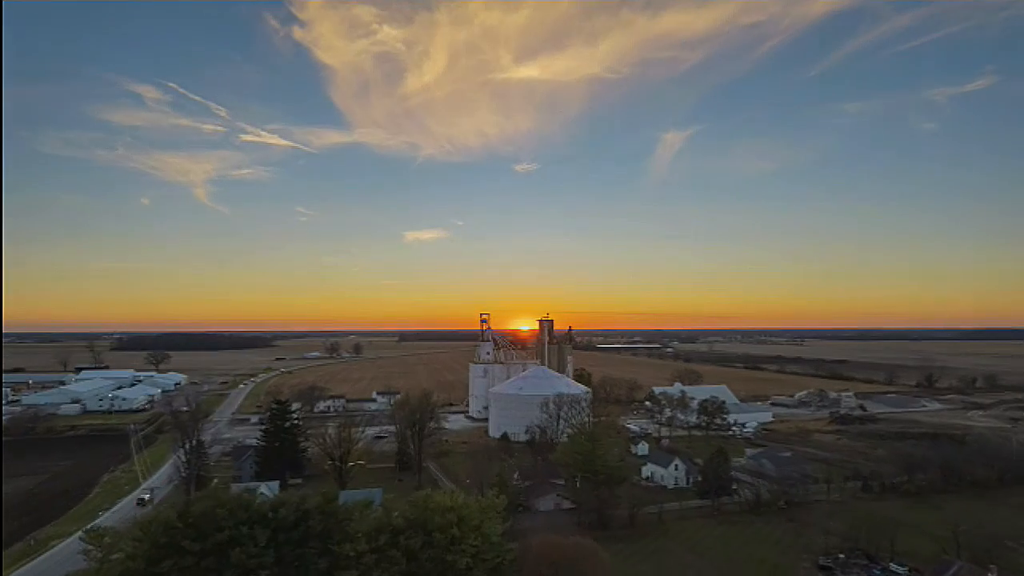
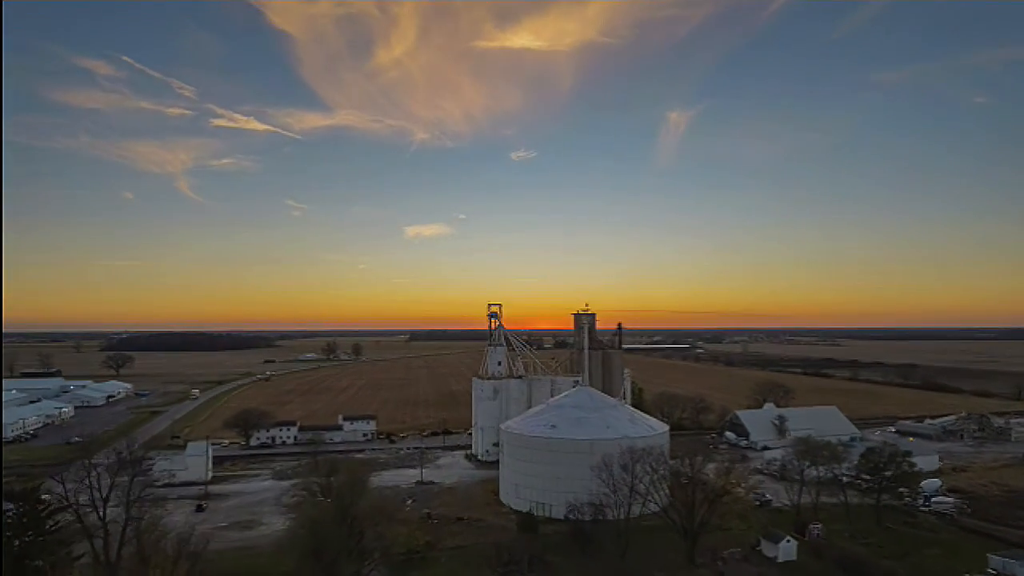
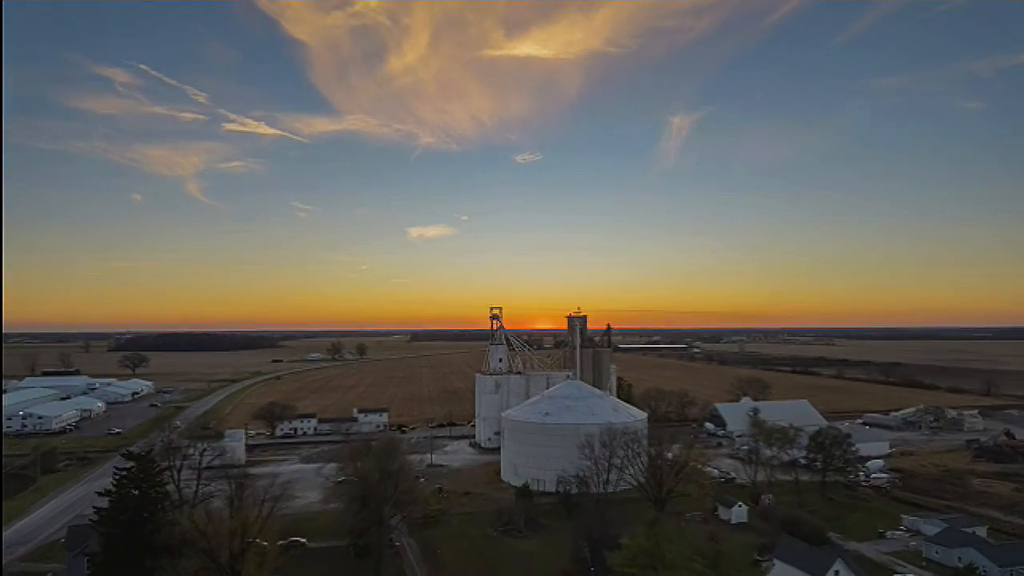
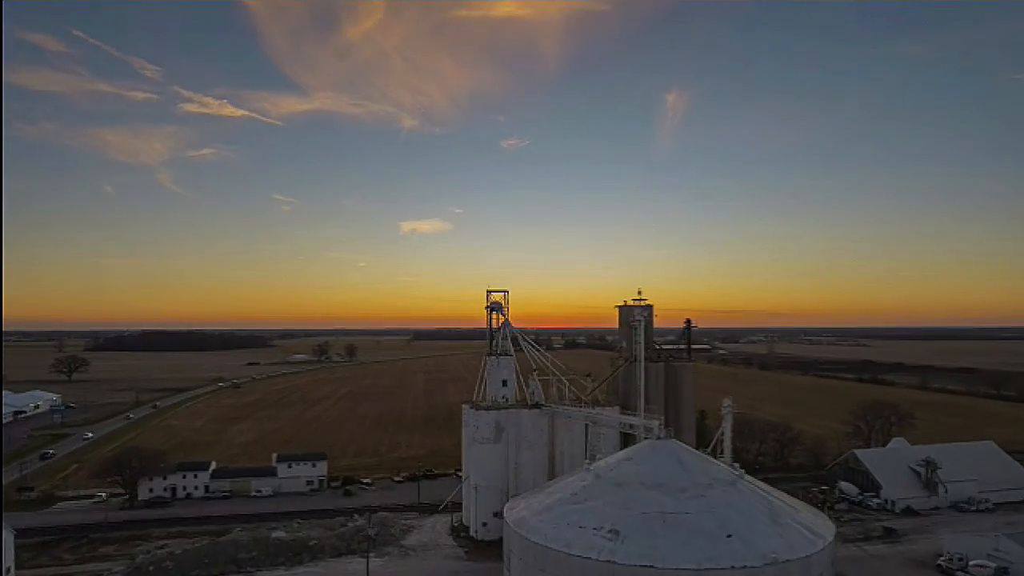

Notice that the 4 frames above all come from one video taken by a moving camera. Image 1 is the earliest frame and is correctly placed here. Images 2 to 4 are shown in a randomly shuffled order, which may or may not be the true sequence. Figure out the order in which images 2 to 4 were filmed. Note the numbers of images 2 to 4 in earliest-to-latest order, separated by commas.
3, 2, 4
